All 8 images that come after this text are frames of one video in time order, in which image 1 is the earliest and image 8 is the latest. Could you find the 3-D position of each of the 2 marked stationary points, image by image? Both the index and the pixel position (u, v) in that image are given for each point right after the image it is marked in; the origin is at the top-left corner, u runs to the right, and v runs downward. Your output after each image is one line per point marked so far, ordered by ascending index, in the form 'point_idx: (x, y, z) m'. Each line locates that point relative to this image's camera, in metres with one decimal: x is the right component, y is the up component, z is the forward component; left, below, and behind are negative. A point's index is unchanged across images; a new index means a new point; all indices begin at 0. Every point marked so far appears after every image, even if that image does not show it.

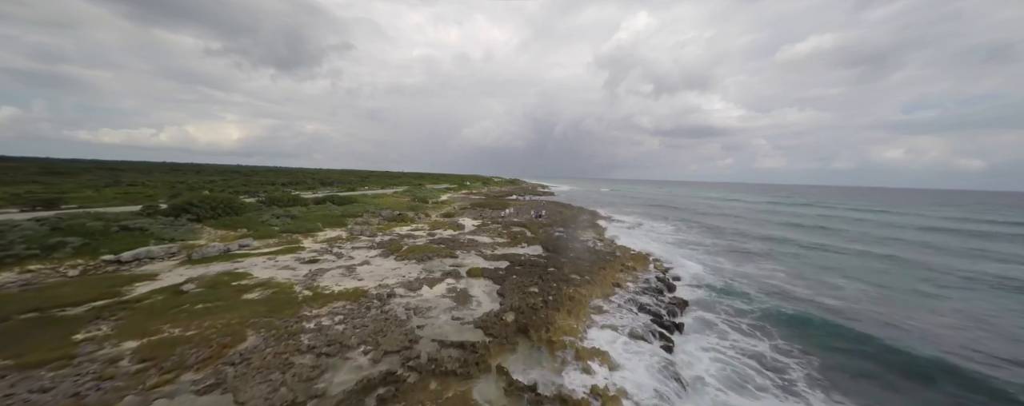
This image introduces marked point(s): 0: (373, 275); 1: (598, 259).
0: (-7.6, -4.0, +15.6) m
1: (+5.6, -3.8, +18.9) m
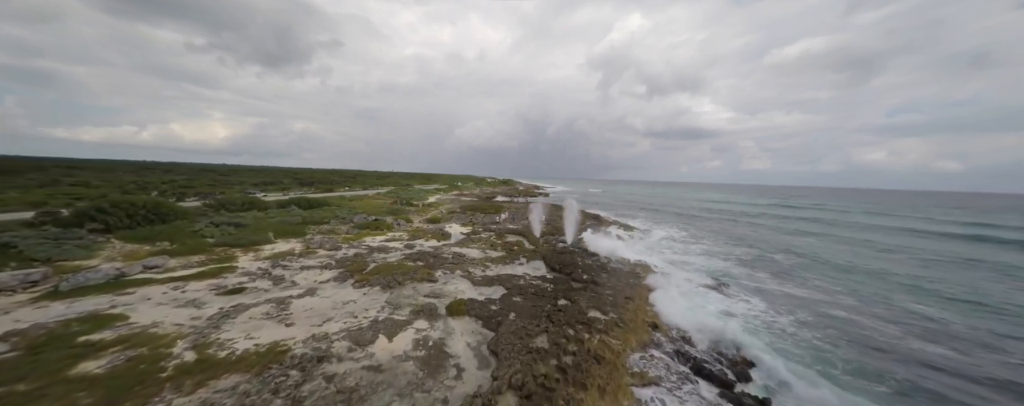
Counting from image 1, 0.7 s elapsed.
0: (-7.7, -4.4, +10.9) m
1: (+5.4, -4.2, +14.5) m
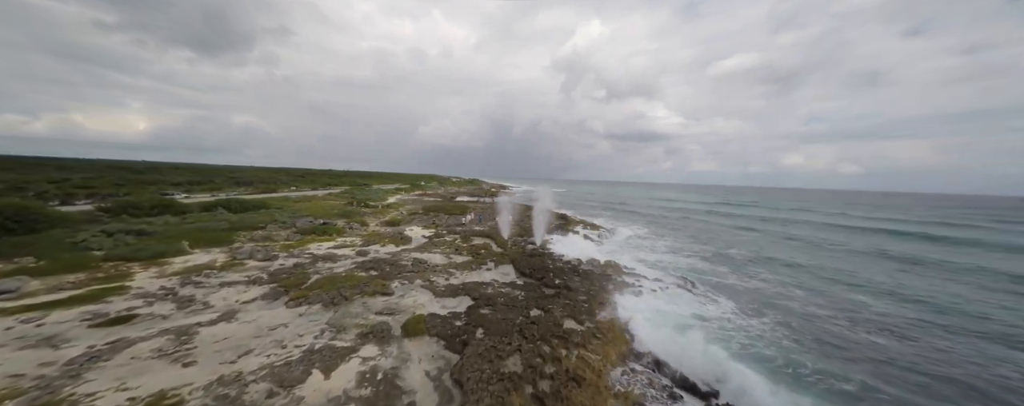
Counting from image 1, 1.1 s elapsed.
0: (-8.8, -4.5, +8.6) m
1: (+3.9, -4.2, +13.7) m
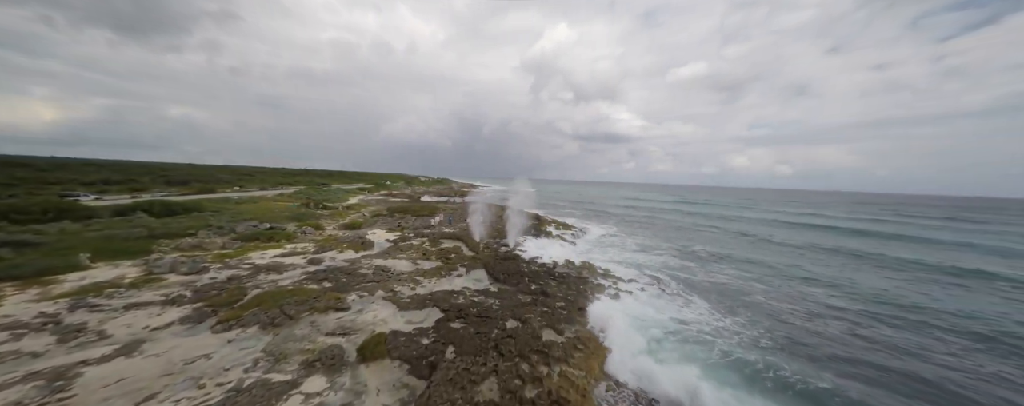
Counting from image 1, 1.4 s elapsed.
0: (-9.4, -4.6, +6.7) m
1: (+2.7, -4.2, +13.0) m
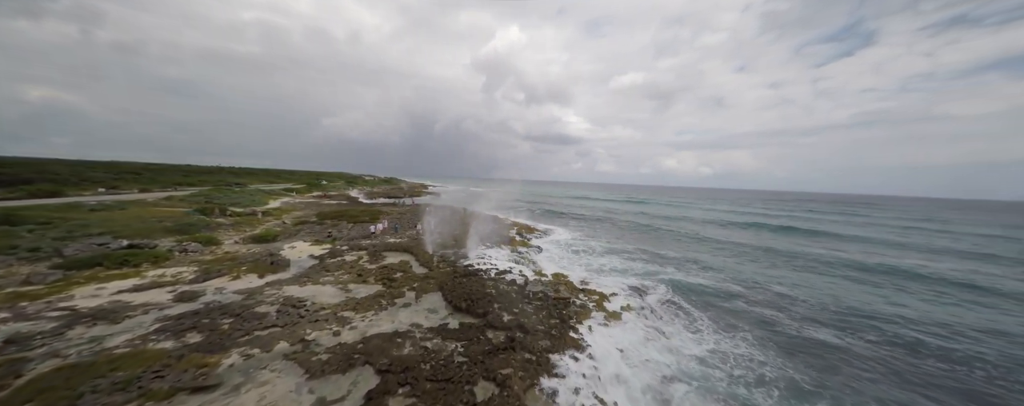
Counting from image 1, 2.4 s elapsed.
0: (-9.4, -5.0, +1.9) m
1: (+1.5, -4.4, +10.2) m
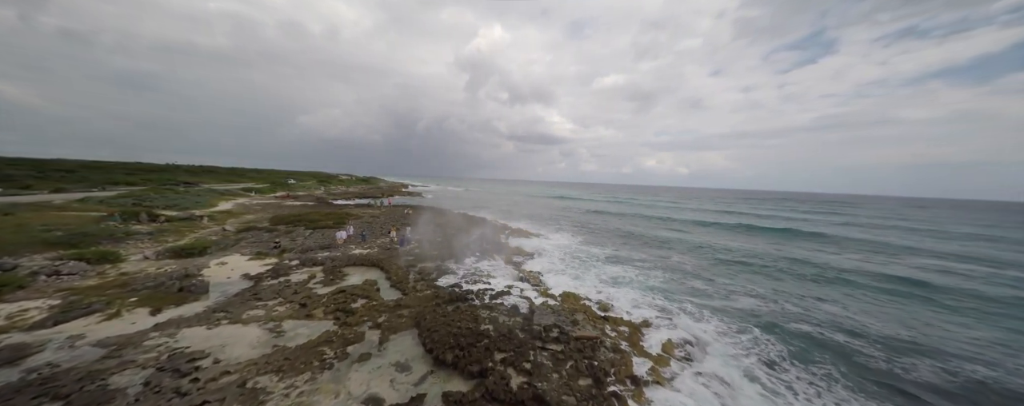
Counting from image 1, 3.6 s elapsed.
0: (-8.6, -5.1, -2.2) m
1: (+1.8, -4.5, +6.7) m
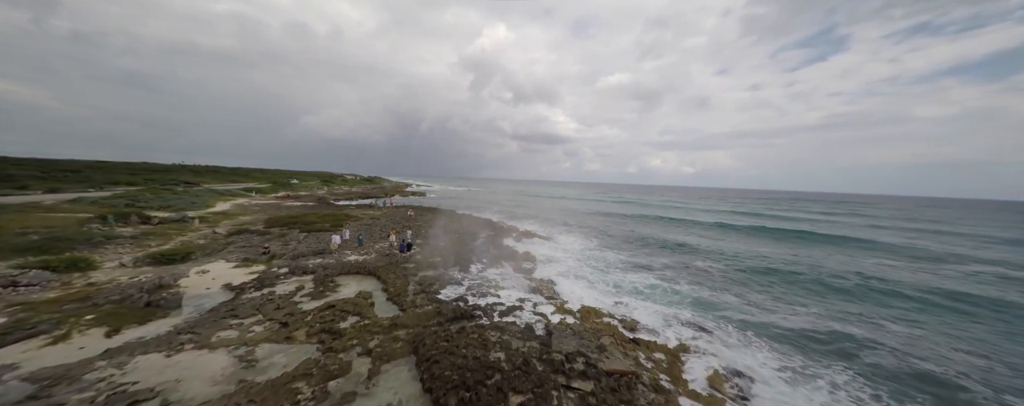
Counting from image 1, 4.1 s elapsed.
0: (-8.3, -5.2, -3.6) m
1: (+2.2, -4.6, +5.1) m
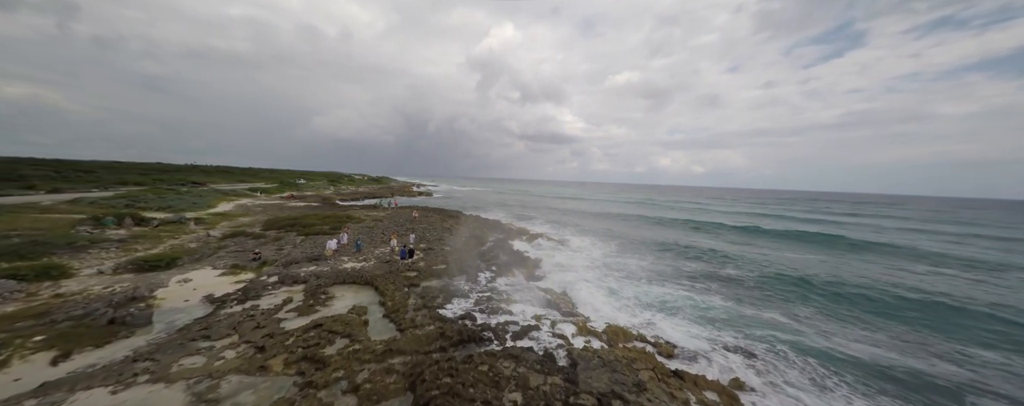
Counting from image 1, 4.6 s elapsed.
0: (-8.2, -5.3, -5.0) m
1: (+2.6, -4.7, +3.4) m
